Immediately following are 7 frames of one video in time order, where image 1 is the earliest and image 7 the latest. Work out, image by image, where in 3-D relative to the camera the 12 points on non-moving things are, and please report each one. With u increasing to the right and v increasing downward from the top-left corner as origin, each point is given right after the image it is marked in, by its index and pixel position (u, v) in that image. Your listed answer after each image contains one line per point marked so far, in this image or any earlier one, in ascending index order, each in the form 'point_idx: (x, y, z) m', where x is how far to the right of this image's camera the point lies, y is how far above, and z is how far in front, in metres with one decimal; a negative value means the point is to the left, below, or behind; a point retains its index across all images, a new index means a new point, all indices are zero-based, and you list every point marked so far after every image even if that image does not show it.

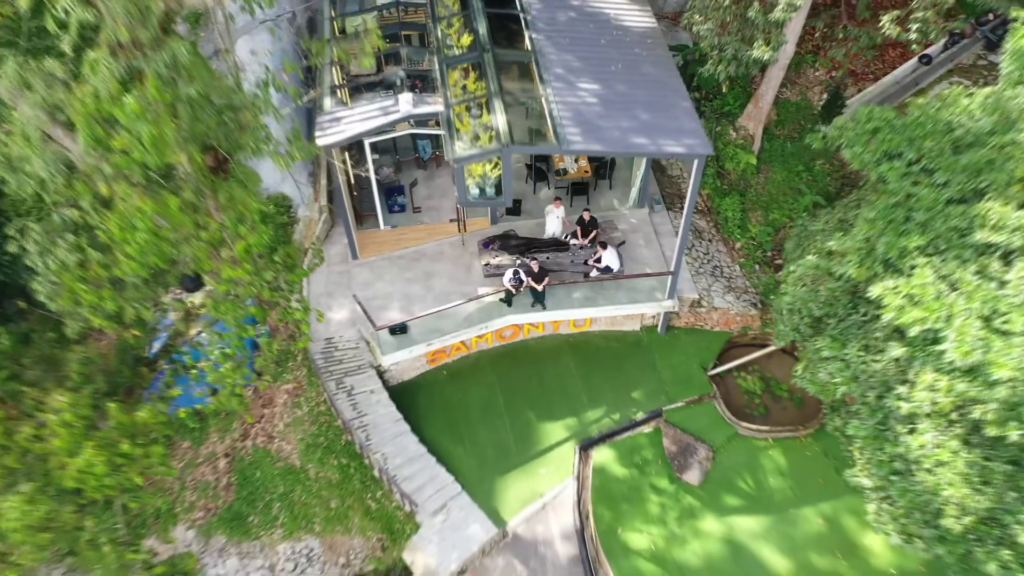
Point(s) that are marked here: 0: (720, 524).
0: (+2.5, -2.8, +9.8) m
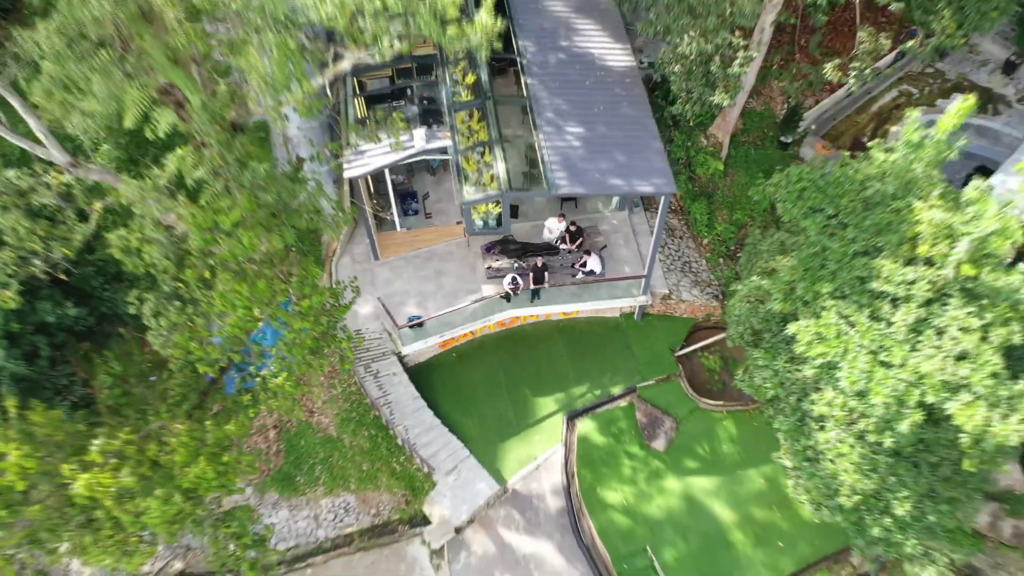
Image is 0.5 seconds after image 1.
0: (+2.5, -2.8, +12.1) m
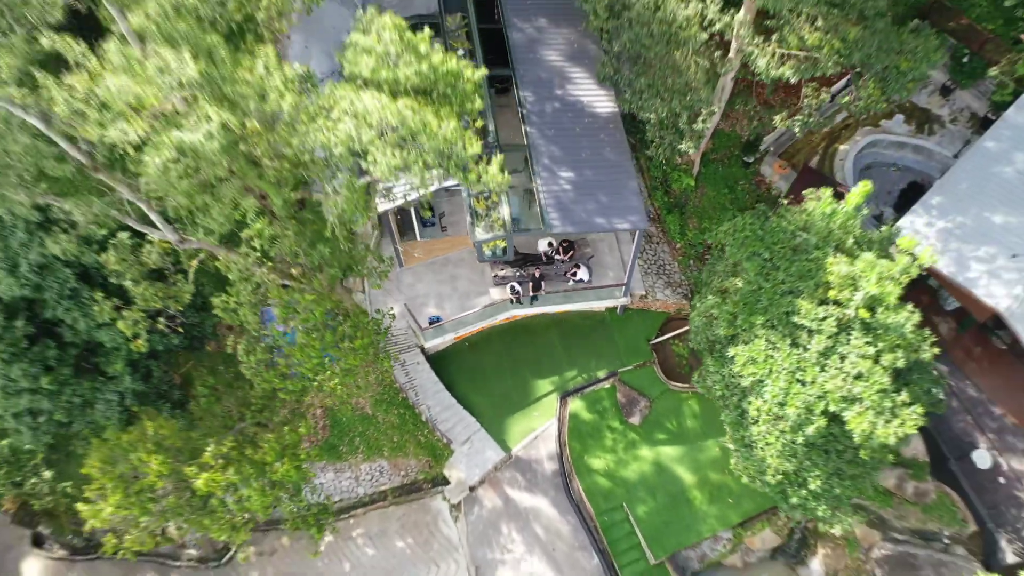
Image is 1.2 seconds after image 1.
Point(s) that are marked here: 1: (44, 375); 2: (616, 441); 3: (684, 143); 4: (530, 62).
0: (+2.5, -2.9, +15.0) m
1: (-5.8, -1.1, +10.3) m
2: (+1.9, -2.8, +15.0) m
3: (+2.5, +2.3, +12.4) m
4: (+0.3, +3.9, +14.4) m
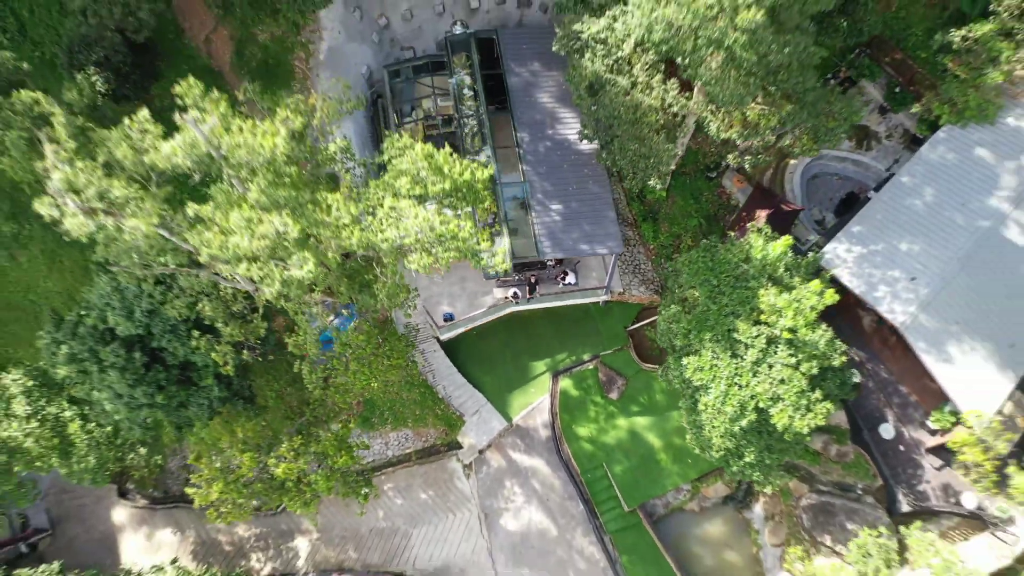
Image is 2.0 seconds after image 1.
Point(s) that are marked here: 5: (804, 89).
0: (+2.6, -2.9, +18.4) m
1: (-5.8, -1.7, +13.6) m
2: (+1.9, -2.8, +18.3) m
3: (+2.5, +2.0, +15.3) m
4: (+0.3, +3.8, +17.1) m
5: (+4.8, +3.3, +13.7) m
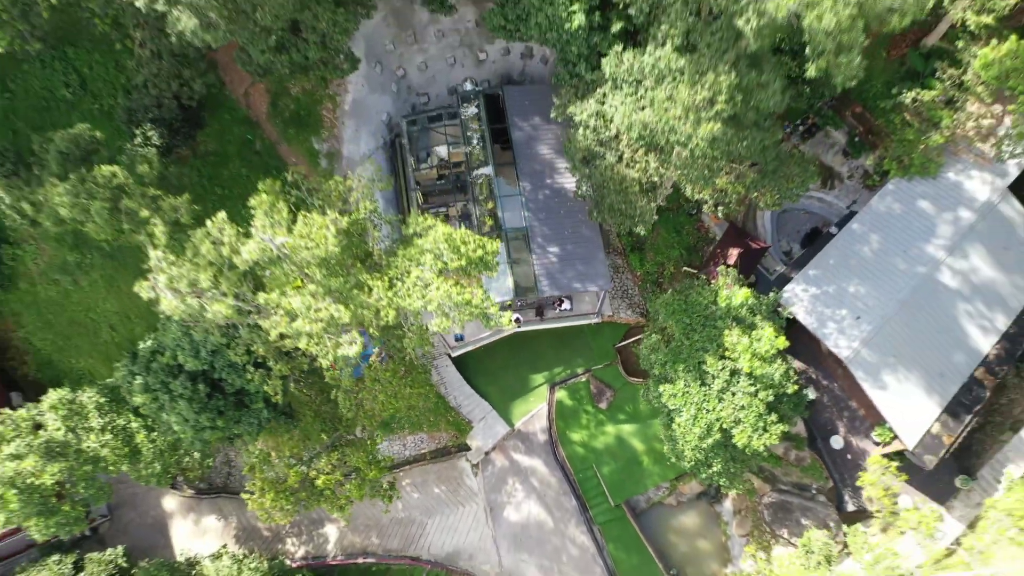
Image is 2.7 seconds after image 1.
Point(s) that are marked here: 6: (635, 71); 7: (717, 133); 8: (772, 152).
0: (+2.6, -3.5, +21.1) m
1: (-5.7, -2.5, +16.2) m
2: (+1.9, -3.4, +21.0) m
3: (+2.6, +1.2, +17.7) m
4: (+0.3, +3.1, +19.5) m
5: (+4.9, +2.4, +16.1) m
6: (+2.0, +3.7, +13.9) m
7: (+3.2, +2.4, +13.1) m
8: (+4.8, +2.5, +15.2) m
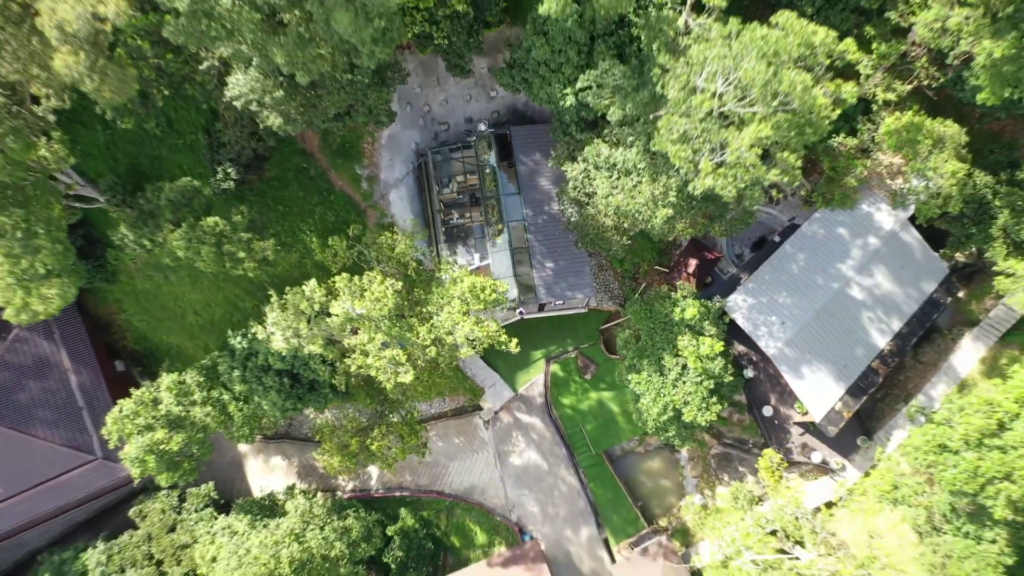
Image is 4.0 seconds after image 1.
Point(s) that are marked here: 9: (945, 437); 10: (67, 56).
0: (+2.7, -3.4, +26.8) m
1: (-5.6, -3.0, +21.8) m
2: (+2.1, -3.3, +26.7) m
3: (+2.7, +0.9, +22.8) m
4: (+0.5, +3.0, +24.3) m
5: (+5.0, +1.9, +21.1) m
6: (+2.2, +2.9, +18.7) m
7: (+3.4, +1.5, +18.1) m
8: (+4.9, +1.8, +20.2) m
9: (+8.4, -2.8, +15.9) m
10: (-7.3, +3.9, +13.7) m
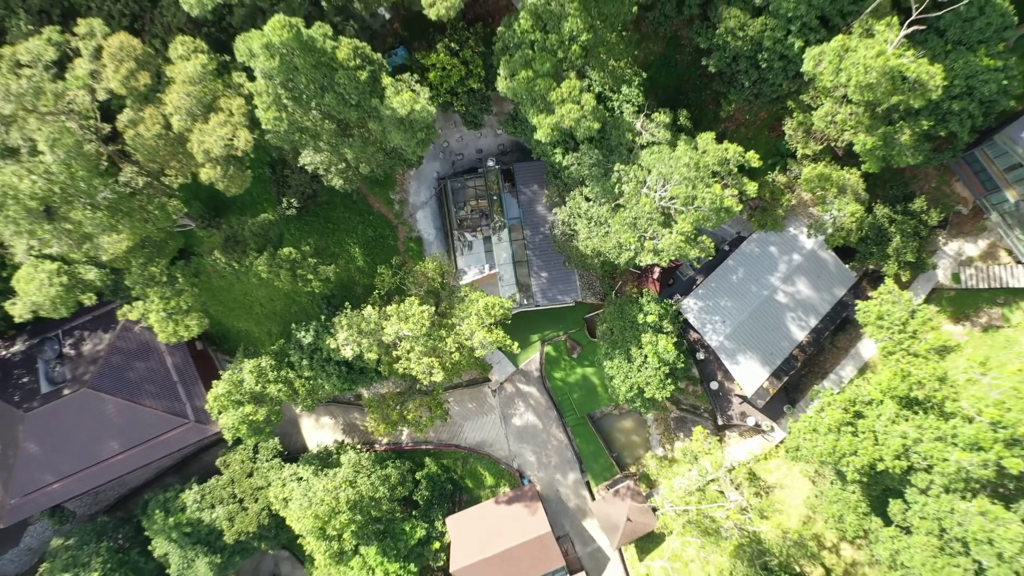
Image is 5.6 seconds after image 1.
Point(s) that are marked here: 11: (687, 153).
0: (+2.8, -3.3, +33.8) m
1: (-5.5, -3.3, +28.8) m
2: (+2.2, -3.2, +33.7) m
3: (+2.8, +0.6, +29.5) m
4: (+0.6, +2.8, +30.8) m
5: (+5.1, +1.4, +27.6) m
6: (+2.3, +2.2, +25.1) m
7: (+3.5, +0.9, +24.7) m
8: (+5.0, +1.3, +26.8) m
9: (+8.4, -3.7, +22.8) m
10: (-7.3, +2.8, +20.1) m
11: (+4.1, +3.2, +19.9) m
